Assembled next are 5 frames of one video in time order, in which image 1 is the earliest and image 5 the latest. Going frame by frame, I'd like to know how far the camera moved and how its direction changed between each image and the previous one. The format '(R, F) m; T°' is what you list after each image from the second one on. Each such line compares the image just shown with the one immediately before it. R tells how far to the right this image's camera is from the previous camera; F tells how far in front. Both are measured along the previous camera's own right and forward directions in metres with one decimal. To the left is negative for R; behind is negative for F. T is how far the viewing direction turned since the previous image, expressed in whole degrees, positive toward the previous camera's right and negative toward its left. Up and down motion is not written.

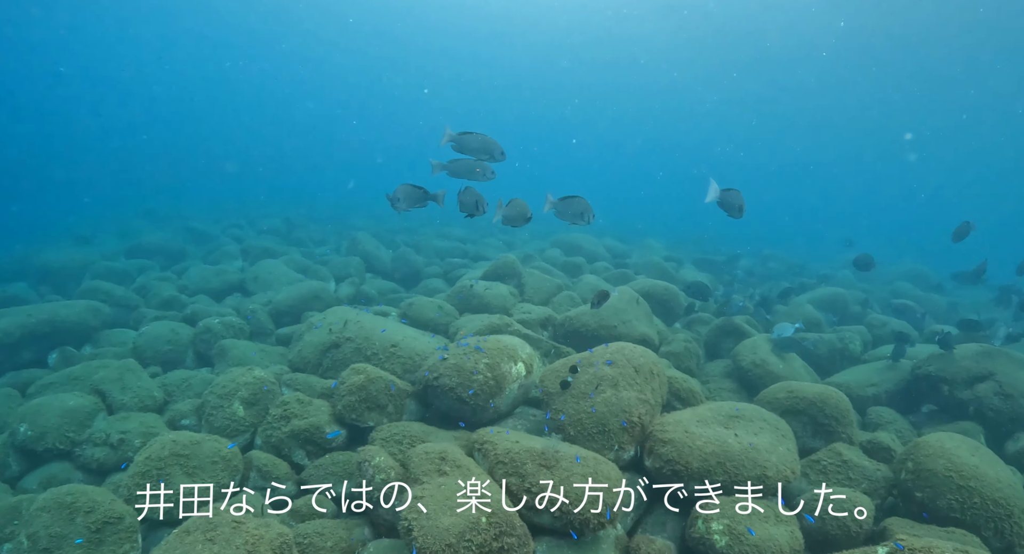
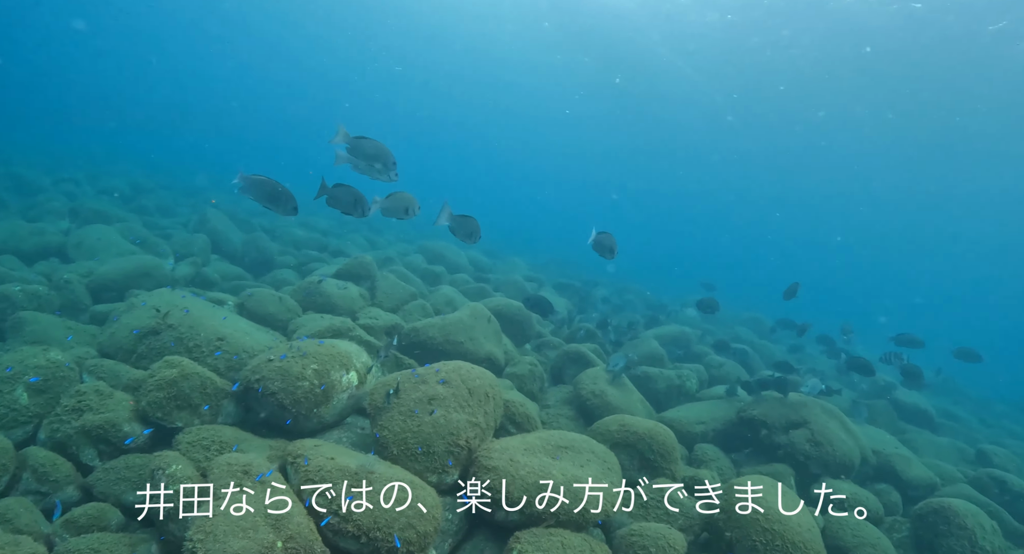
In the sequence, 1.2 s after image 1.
(+0.6, +0.3) m; +9°
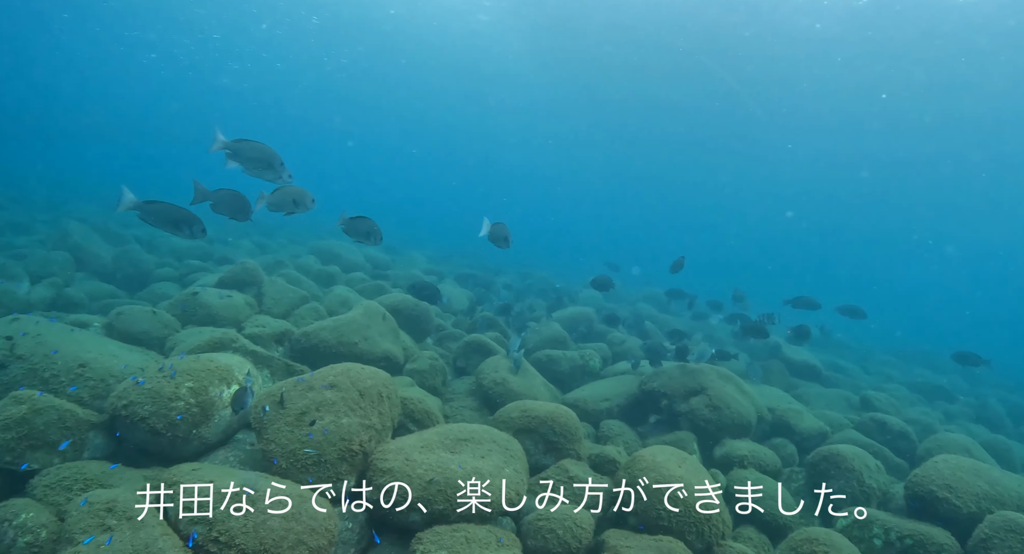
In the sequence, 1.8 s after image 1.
(+0.4, +0.2) m; +7°
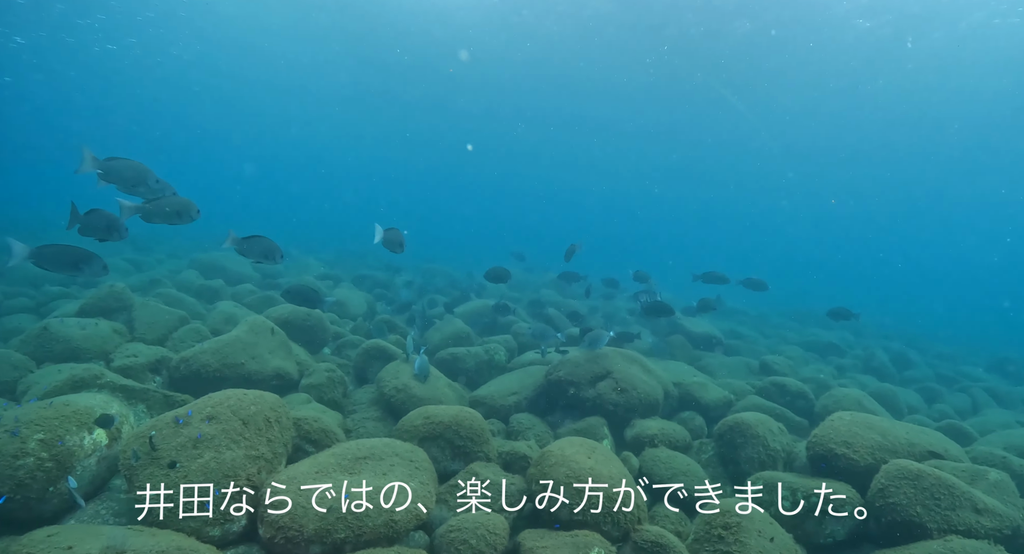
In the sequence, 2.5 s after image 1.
(+0.3, +0.3) m; +8°
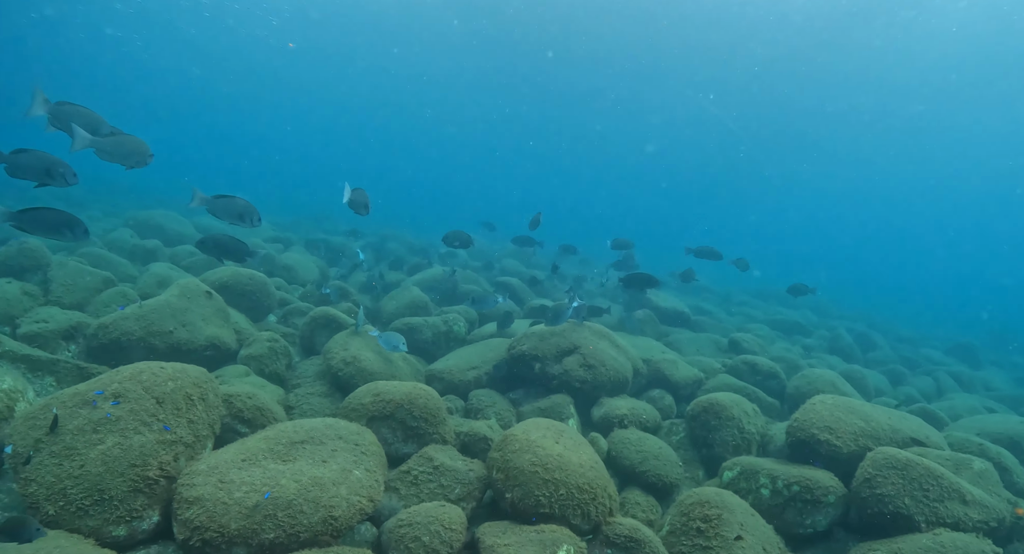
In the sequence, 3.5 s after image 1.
(0.0, +0.8) m; +4°
